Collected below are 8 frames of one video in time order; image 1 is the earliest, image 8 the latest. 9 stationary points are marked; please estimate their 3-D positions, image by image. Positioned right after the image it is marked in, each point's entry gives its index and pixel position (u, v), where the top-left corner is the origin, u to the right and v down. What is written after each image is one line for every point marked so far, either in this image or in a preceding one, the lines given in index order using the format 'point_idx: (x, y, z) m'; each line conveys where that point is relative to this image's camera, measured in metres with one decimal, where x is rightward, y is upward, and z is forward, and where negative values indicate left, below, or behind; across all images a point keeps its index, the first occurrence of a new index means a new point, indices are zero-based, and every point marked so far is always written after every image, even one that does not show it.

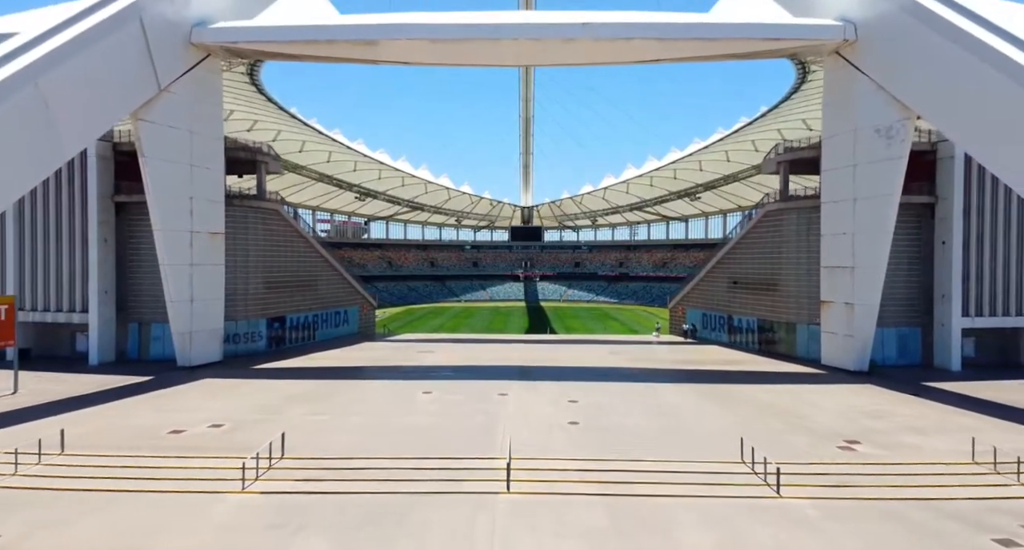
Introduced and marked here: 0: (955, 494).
0: (+5.2, -2.6, +7.2) m
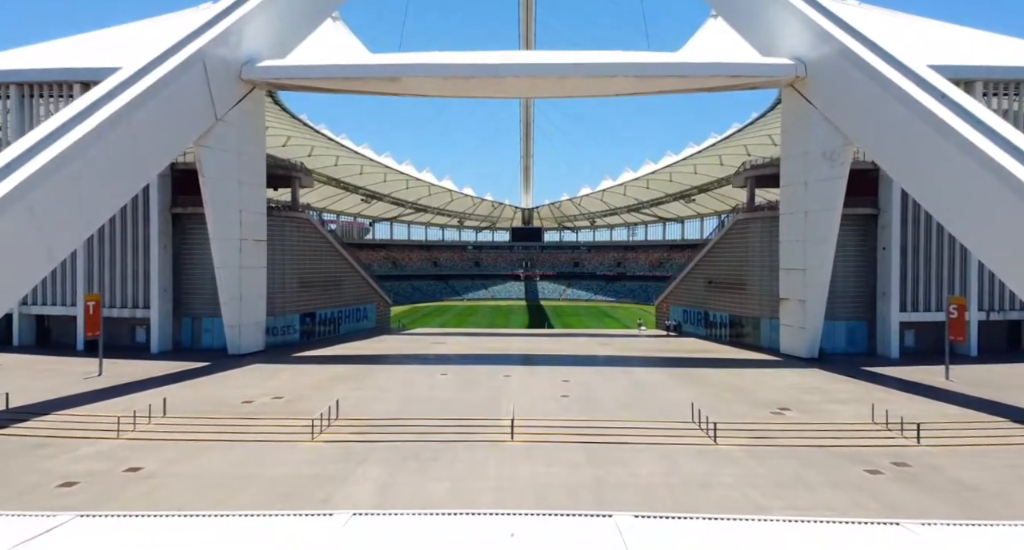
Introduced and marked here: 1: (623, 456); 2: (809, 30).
0: (+5.3, -2.6, +9.6) m
1: (+1.6, -2.6, +8.8) m
2: (+7.3, +6.1, +15.6) m
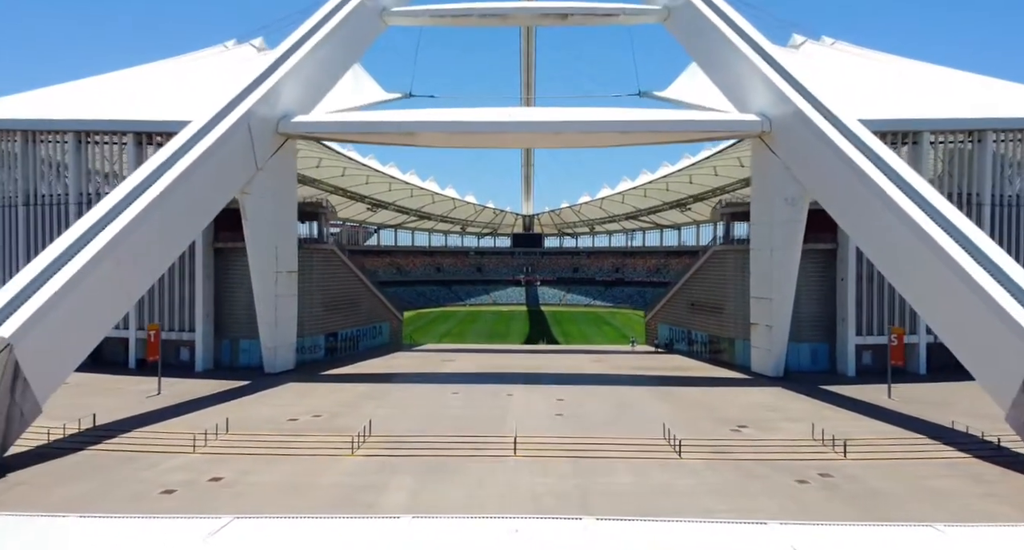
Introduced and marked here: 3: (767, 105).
0: (+5.3, -3.5, +11.8) m
1: (+1.6, -3.5, +11.0) m
2: (+7.4, +5.3, +17.7) m
3: (+7.4, +5.0, +18.0) m
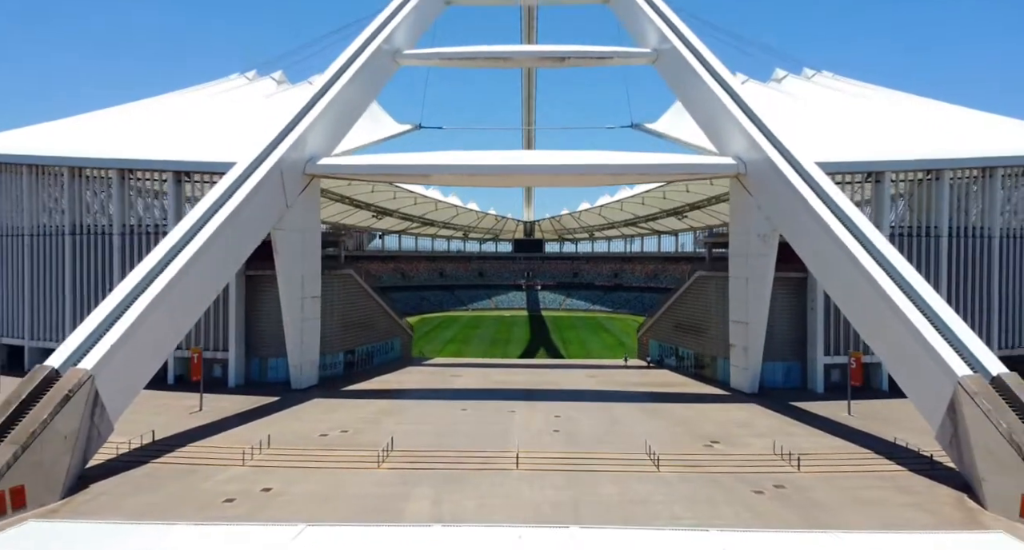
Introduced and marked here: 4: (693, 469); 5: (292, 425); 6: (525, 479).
0: (+5.4, -4.4, +13.8) m
1: (+1.7, -4.4, +13.1) m
2: (+7.5, +4.4, +19.7) m
3: (+7.5, +4.1, +20.0) m
4: (+4.1, -4.4, +13.8) m
5: (-6.0, -4.1, +16.8) m
6: (+0.3, -4.4, +13.1) m
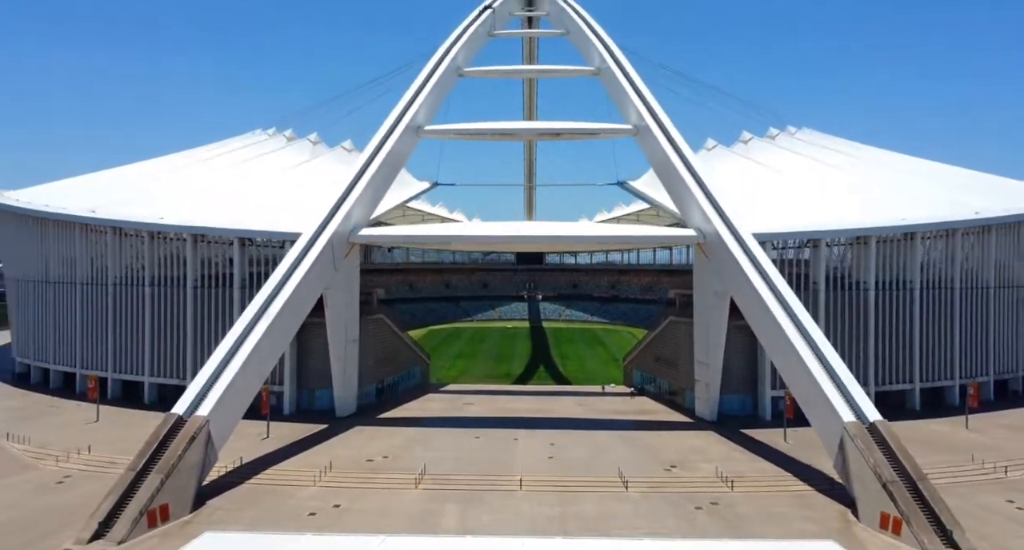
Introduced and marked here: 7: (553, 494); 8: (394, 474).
0: (+5.5, -6.5, +18.4) m
1: (+1.9, -6.5, +17.7) m
2: (+7.6, +2.4, +24.3) m
3: (+7.7, +2.1, +24.5) m
4: (+4.2, -6.4, +18.4) m
5: (-5.9, -6.2, +21.5) m
6: (+0.4, -6.4, +17.7) m
7: (+1.2, -6.4, +18.0) m
8: (-3.7, -6.3, +19.5) m
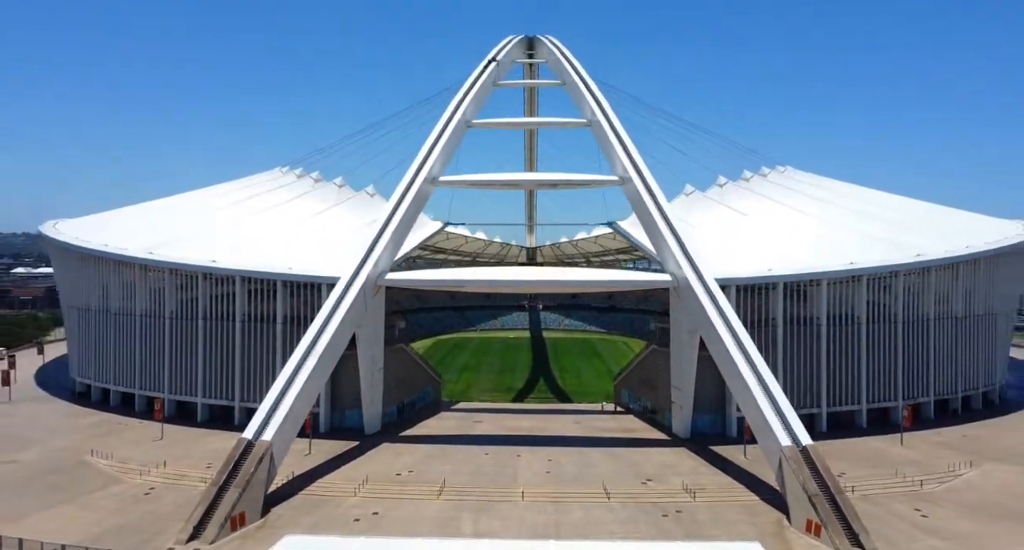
0: (+5.7, -8.3, +22.7) m
1: (+2.0, -8.3, +22.0) m
2: (+7.8, +0.5, +28.5) m
3: (+7.8, +0.2, +28.7) m
4: (+4.4, -8.3, +22.7) m
5: (-5.7, -8.0, +25.8) m
6: (+0.6, -8.3, +22.0) m
7: (+1.3, -8.3, +22.3) m
8: (-3.6, -8.2, +23.8) m
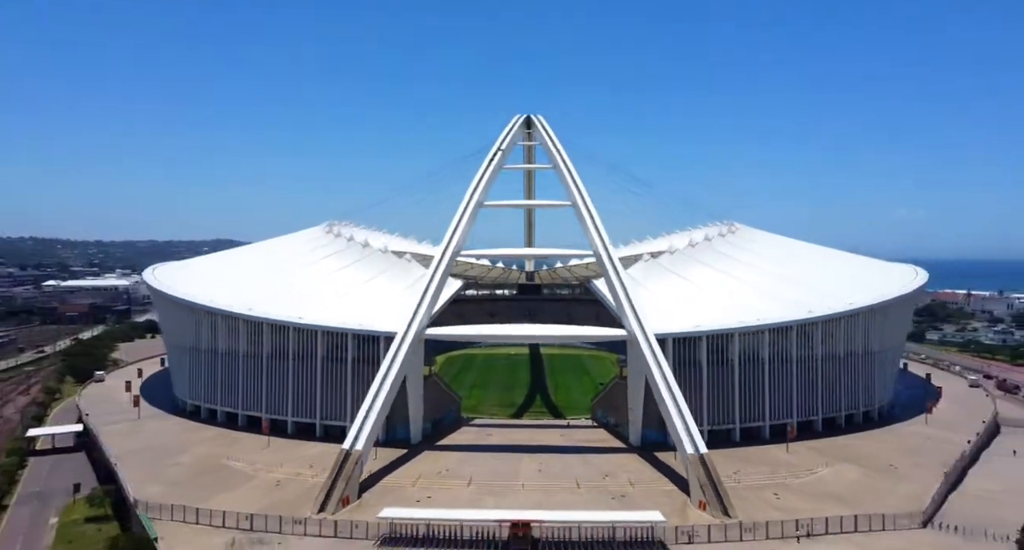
0: (+5.9, -12.2, +34.9) m
1: (+2.2, -12.2, +34.2) m
2: (+8.0, -3.3, +40.7) m
3: (+8.0, -3.6, +40.9) m
4: (+4.6, -12.1, +34.9) m
5: (-5.5, -11.9, +38.0) m
6: (+0.8, -12.2, +34.3) m
7: (+1.5, -12.1, +34.6) m
8: (-3.4, -12.0, +36.1) m
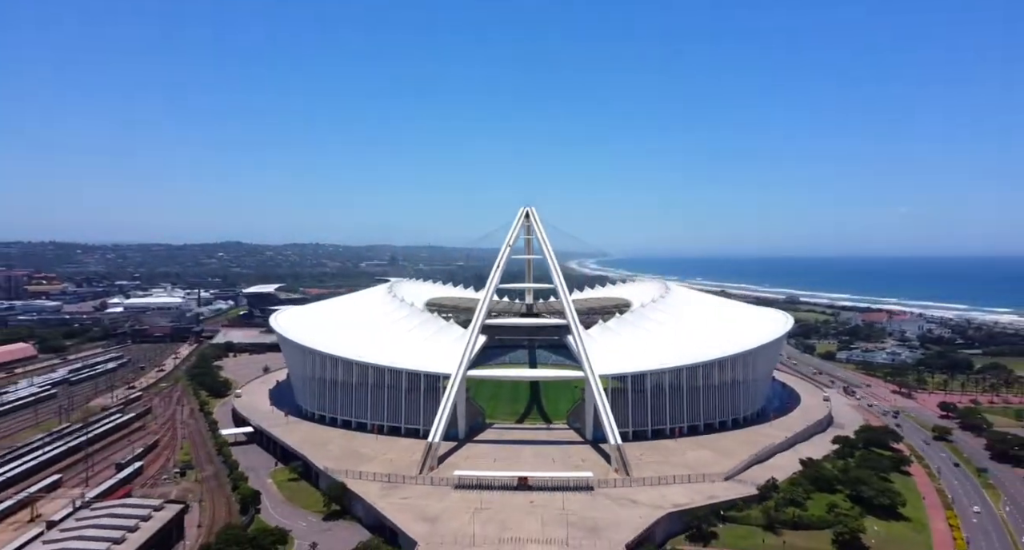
0: (+6.5, -19.9, +65.0) m
1: (+2.8, -19.9, +64.3) m
2: (+8.6, -11.0, +70.8) m
3: (+8.7, -11.3, +71.0) m
4: (+5.2, -19.9, +65.1) m
5: (-4.9, -19.6, +68.1) m
6: (+1.4, -19.9, +64.4) m
7: (+2.2, -19.9, +64.7) m
8: (-2.7, -19.8, +66.2) m
